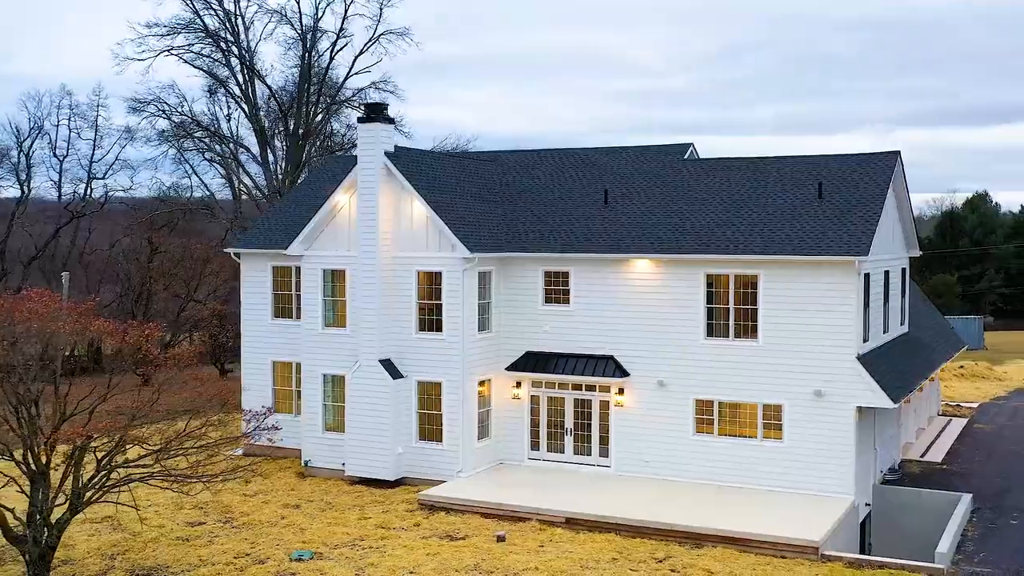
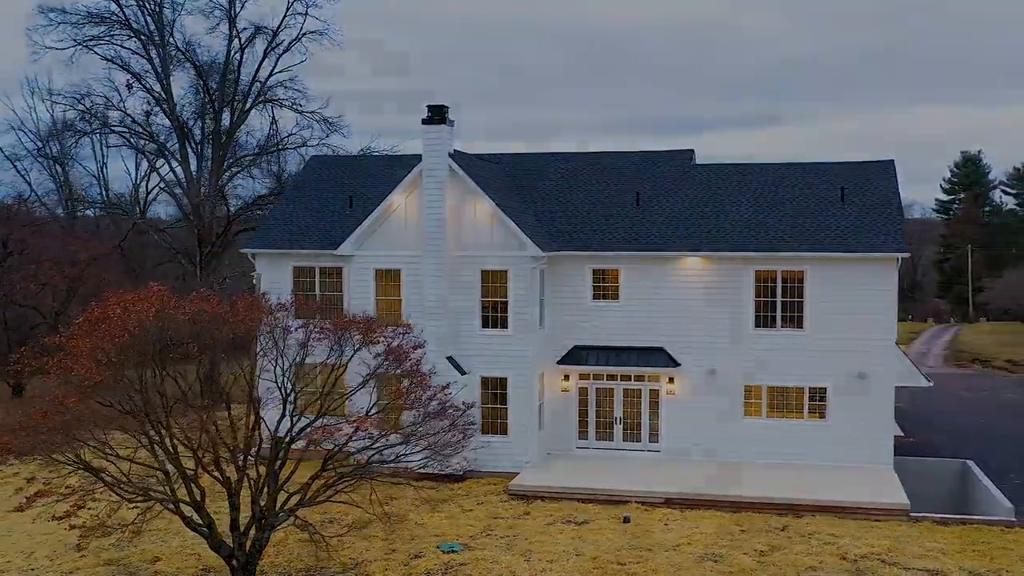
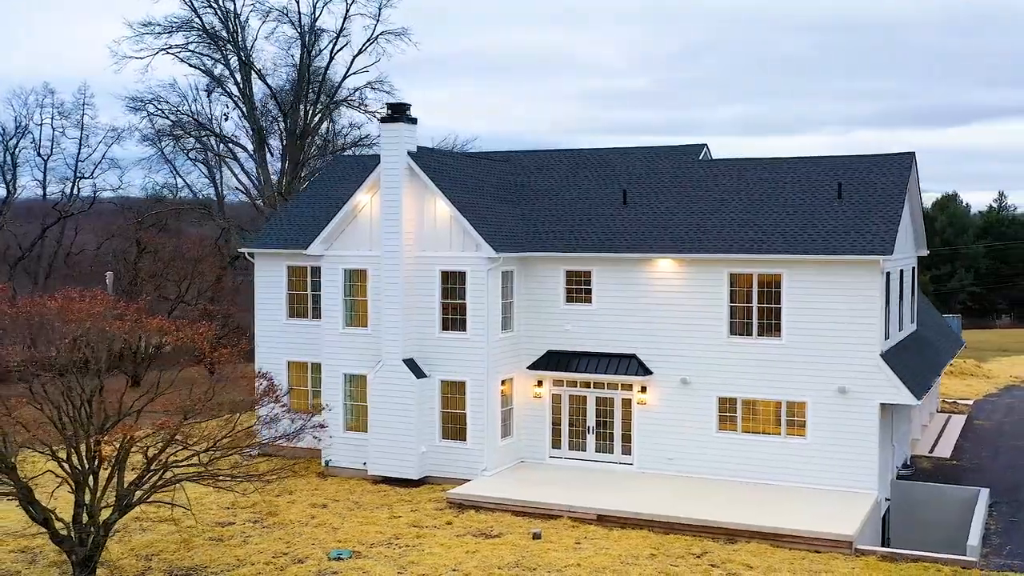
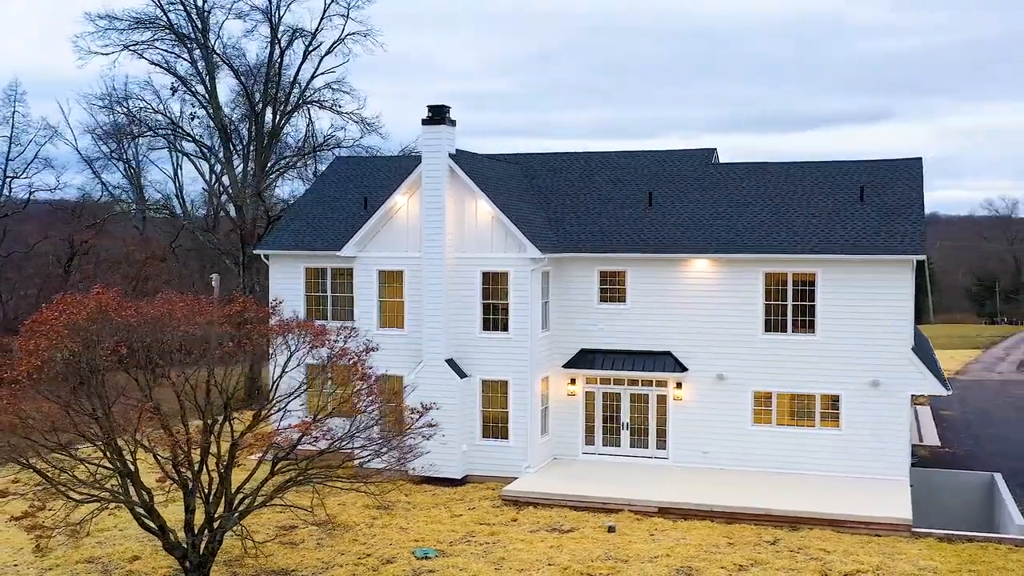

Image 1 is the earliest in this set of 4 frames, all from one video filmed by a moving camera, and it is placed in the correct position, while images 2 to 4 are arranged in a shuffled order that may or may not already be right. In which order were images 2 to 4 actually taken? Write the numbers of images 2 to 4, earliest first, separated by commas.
3, 4, 2
